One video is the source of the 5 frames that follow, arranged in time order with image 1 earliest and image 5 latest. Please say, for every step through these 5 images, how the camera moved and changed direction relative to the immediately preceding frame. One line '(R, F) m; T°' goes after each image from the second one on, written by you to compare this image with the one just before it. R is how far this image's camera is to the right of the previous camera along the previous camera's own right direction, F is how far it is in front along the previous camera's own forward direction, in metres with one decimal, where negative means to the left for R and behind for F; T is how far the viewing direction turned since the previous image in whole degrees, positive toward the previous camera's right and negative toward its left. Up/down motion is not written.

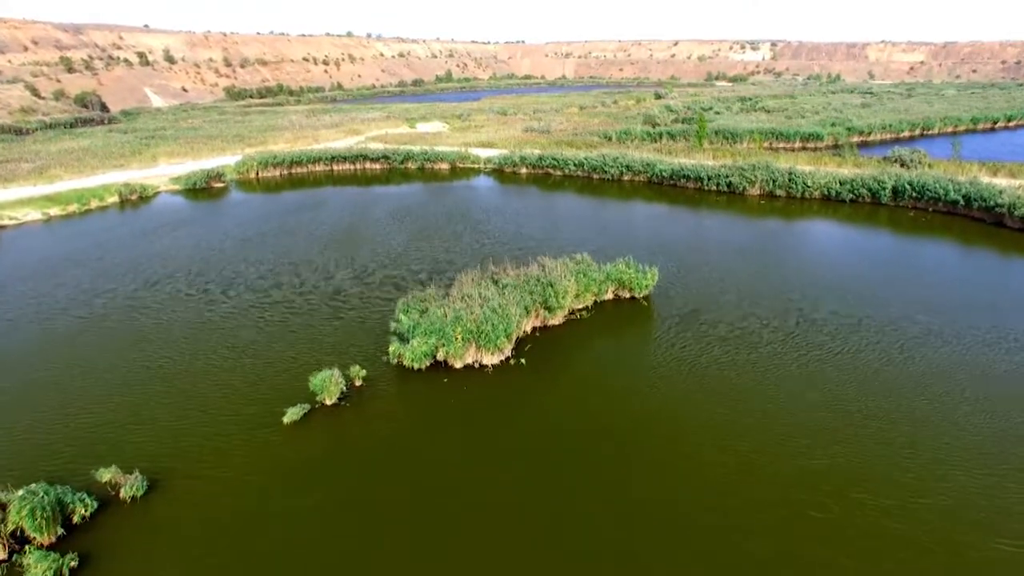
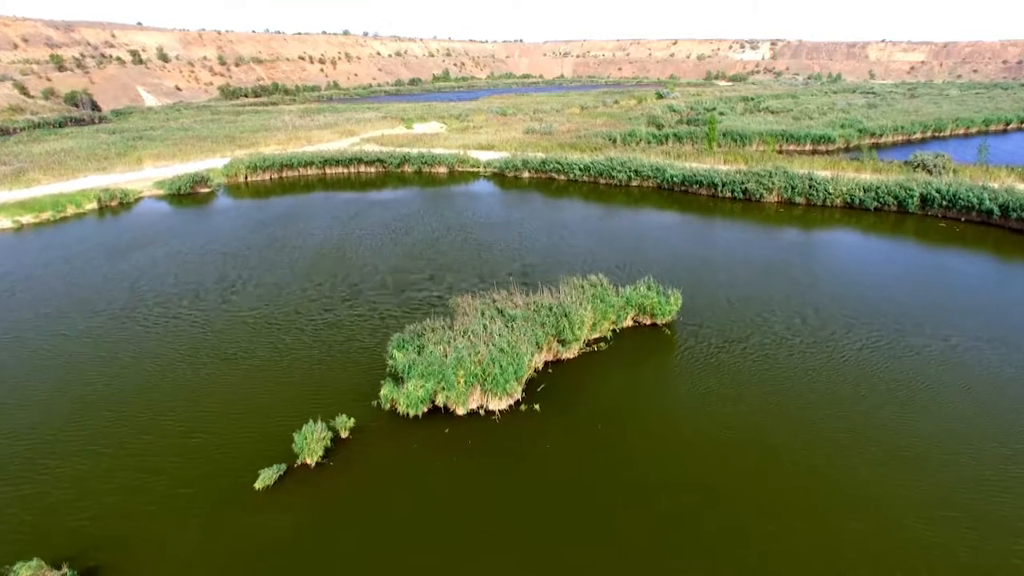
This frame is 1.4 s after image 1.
(-0.2, +1.4) m; 0°
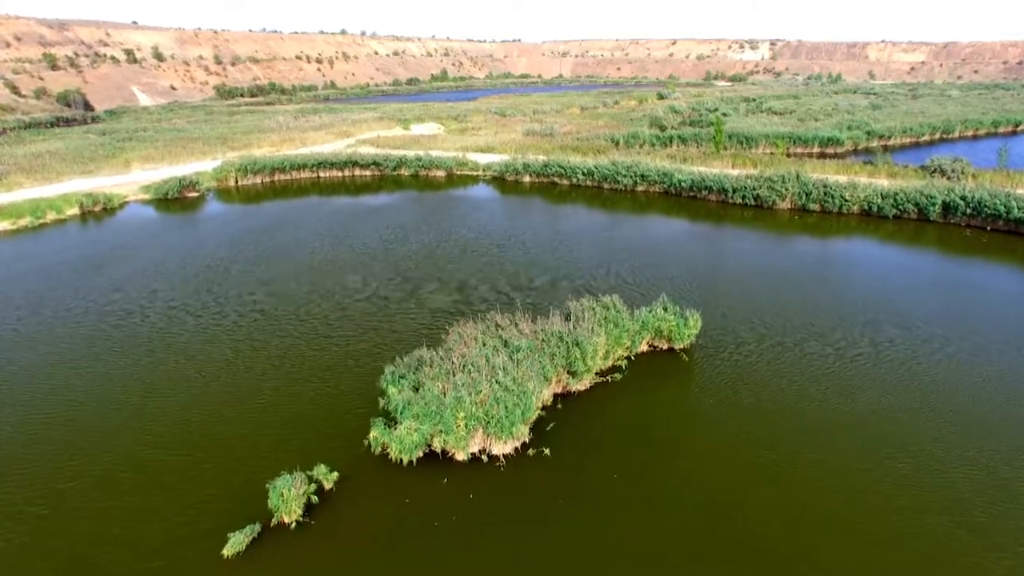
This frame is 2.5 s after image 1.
(-0.1, +1.0) m; 0°
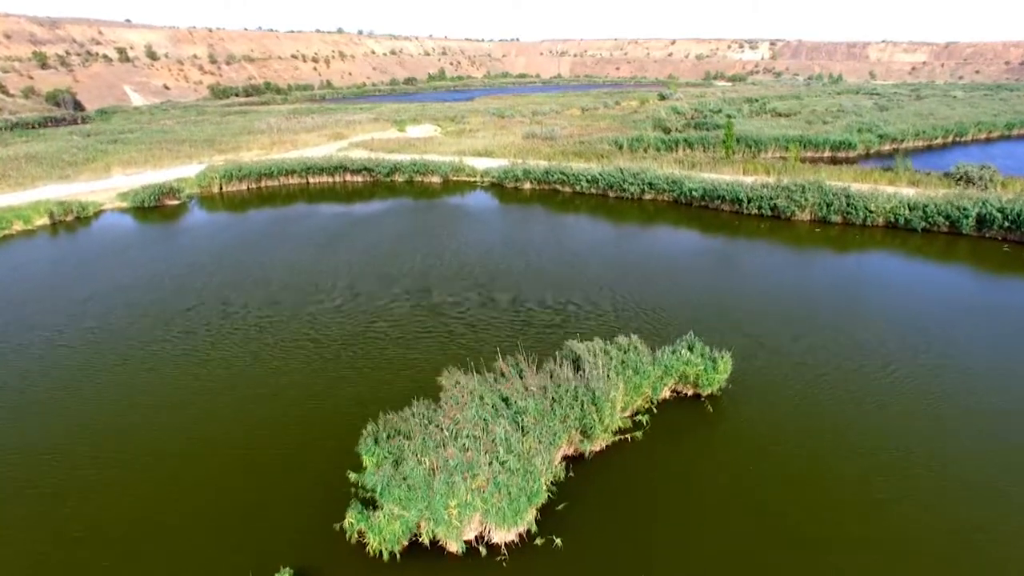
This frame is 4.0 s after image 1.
(-0.1, +1.4) m; 0°
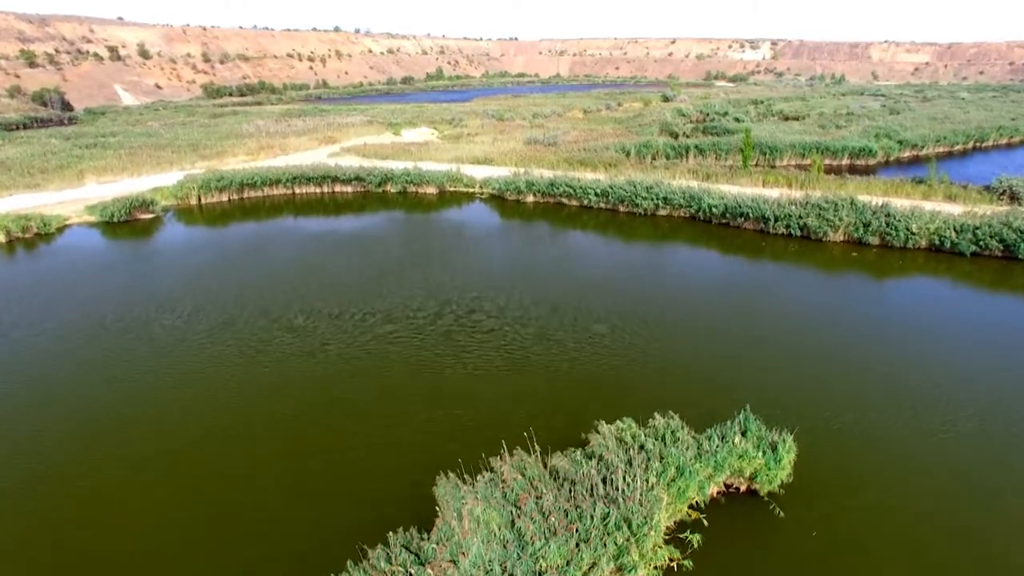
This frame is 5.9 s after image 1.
(-0.1, +1.9) m; 0°
